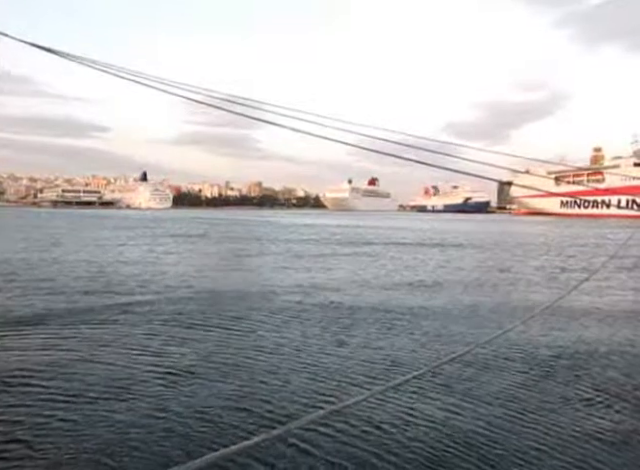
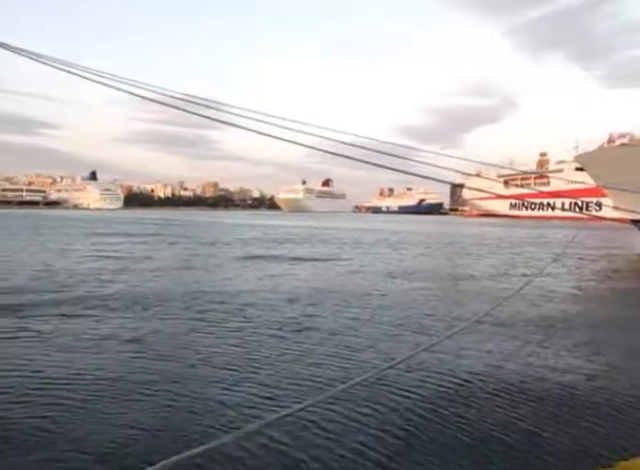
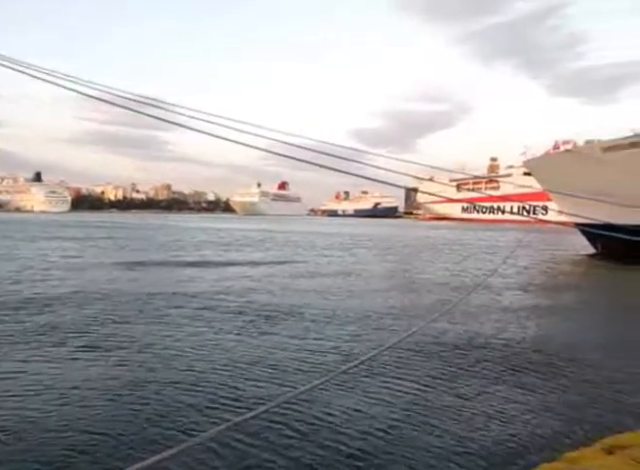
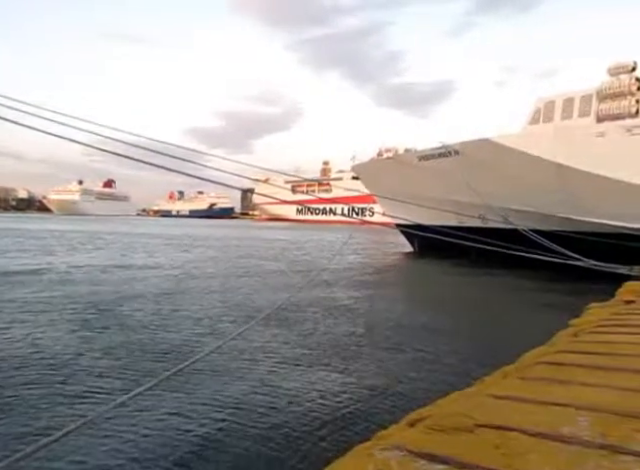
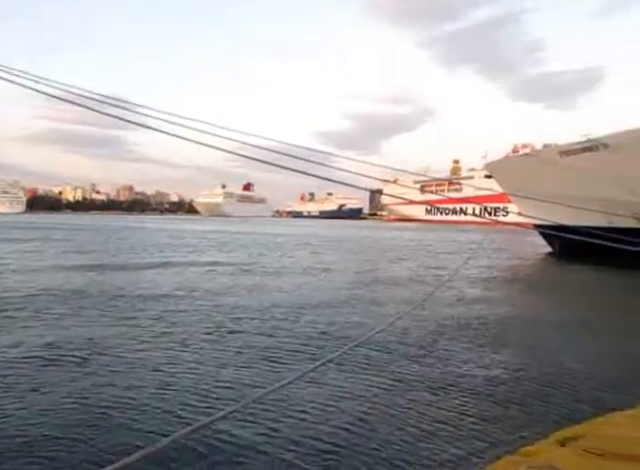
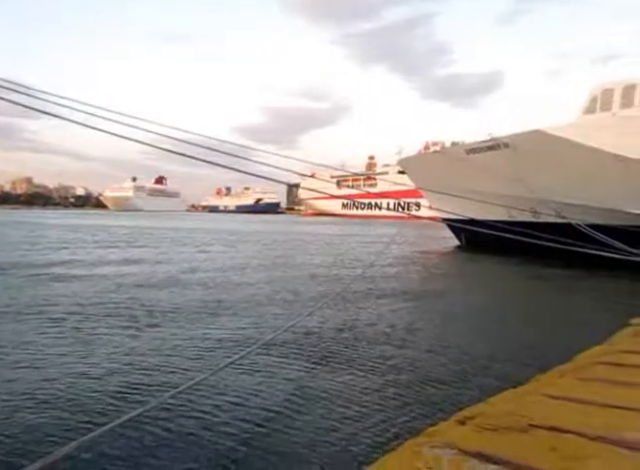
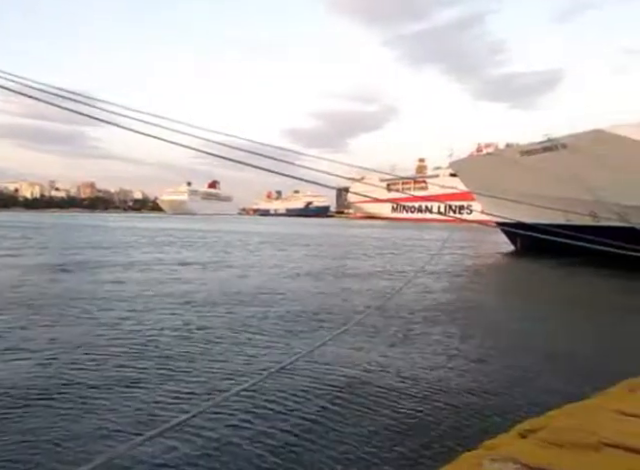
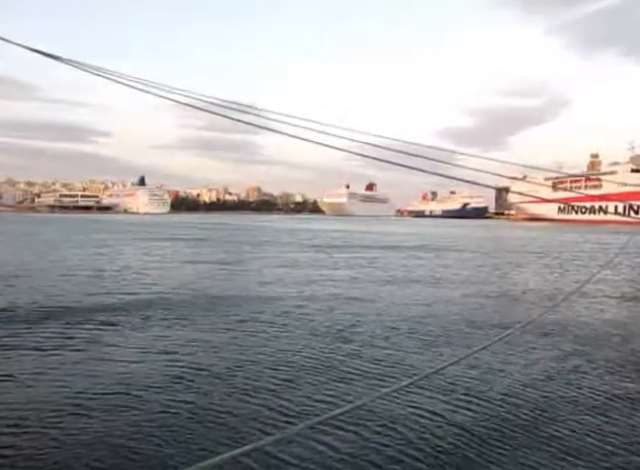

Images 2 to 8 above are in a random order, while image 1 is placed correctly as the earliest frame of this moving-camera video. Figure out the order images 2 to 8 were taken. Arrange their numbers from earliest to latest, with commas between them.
8, 2, 3, 5, 7, 6, 4
